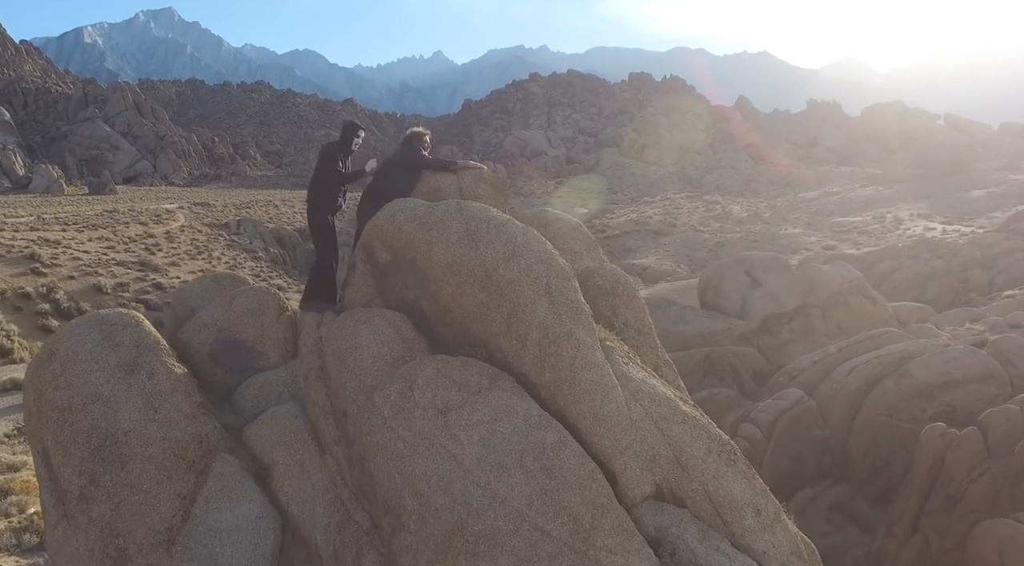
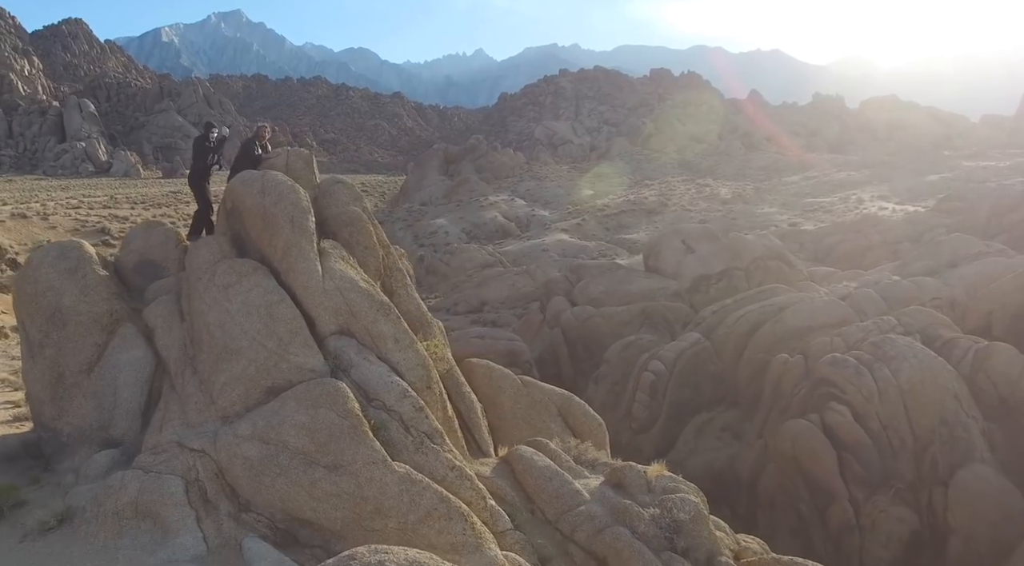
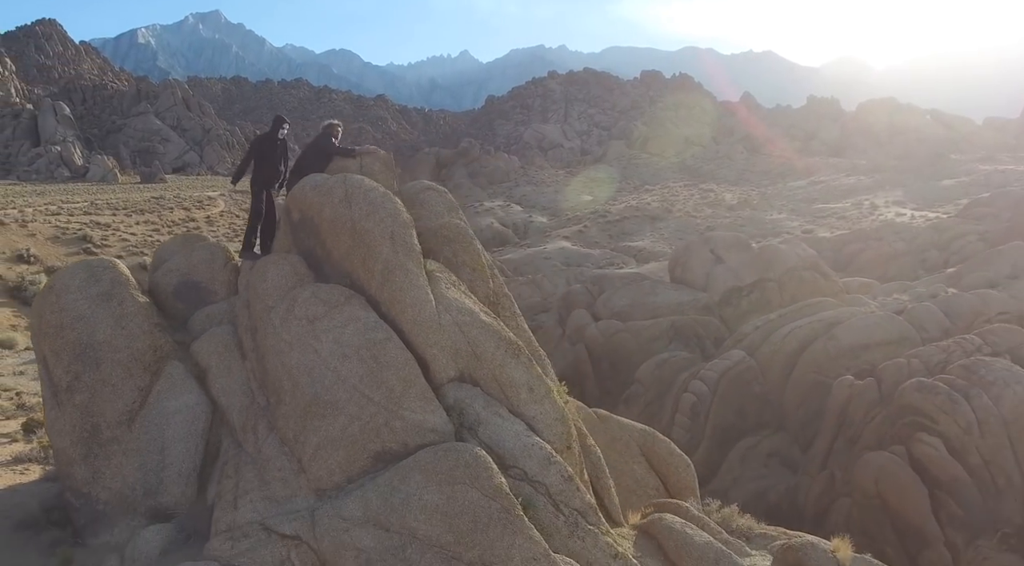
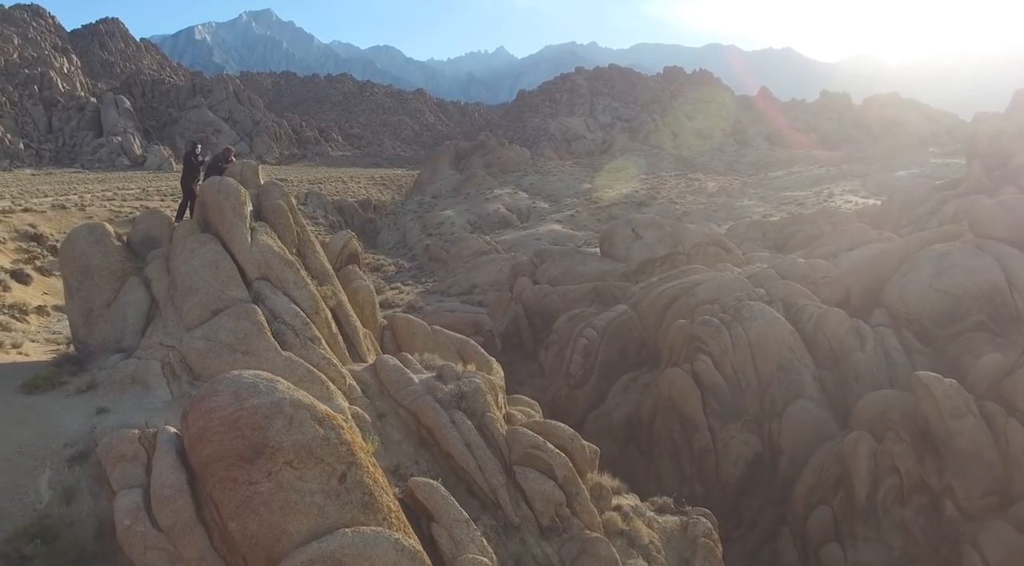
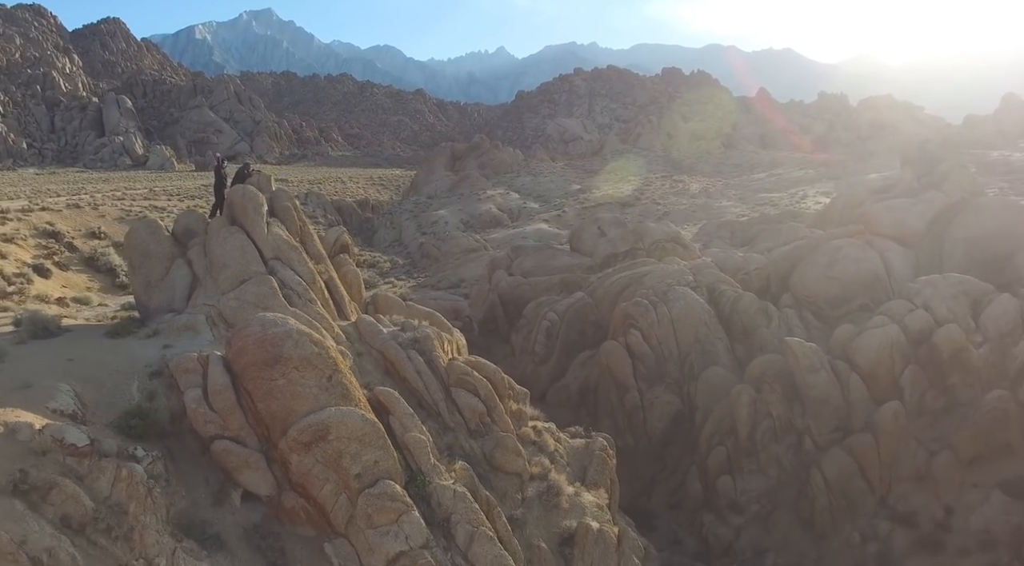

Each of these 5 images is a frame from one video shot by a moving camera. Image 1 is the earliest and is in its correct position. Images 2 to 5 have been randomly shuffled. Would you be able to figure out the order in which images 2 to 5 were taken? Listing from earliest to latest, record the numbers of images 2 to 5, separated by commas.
3, 2, 4, 5
